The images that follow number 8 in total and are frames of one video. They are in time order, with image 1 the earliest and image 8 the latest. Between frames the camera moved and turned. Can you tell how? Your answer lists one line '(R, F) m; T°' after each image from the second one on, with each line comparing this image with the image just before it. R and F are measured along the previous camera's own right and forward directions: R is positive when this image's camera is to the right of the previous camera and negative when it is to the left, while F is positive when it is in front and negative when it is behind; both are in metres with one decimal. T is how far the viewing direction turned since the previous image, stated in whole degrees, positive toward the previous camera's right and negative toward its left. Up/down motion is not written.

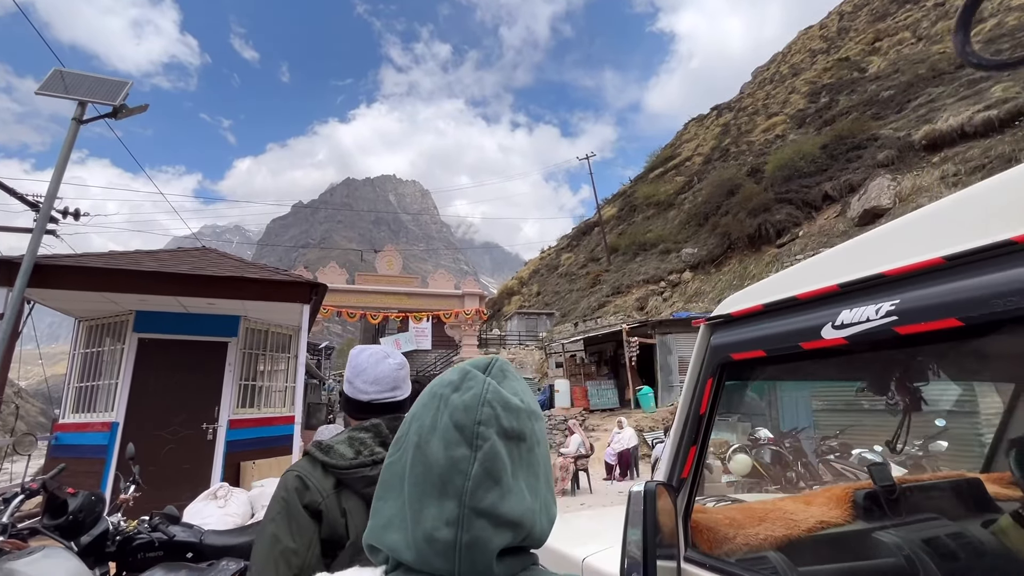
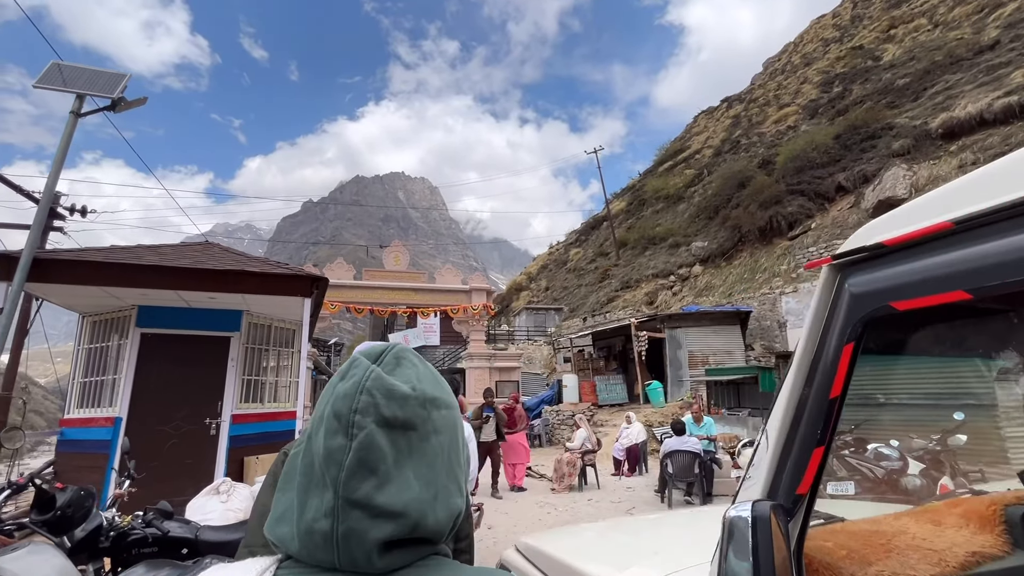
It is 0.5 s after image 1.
(+0.1, +0.1) m; -1°
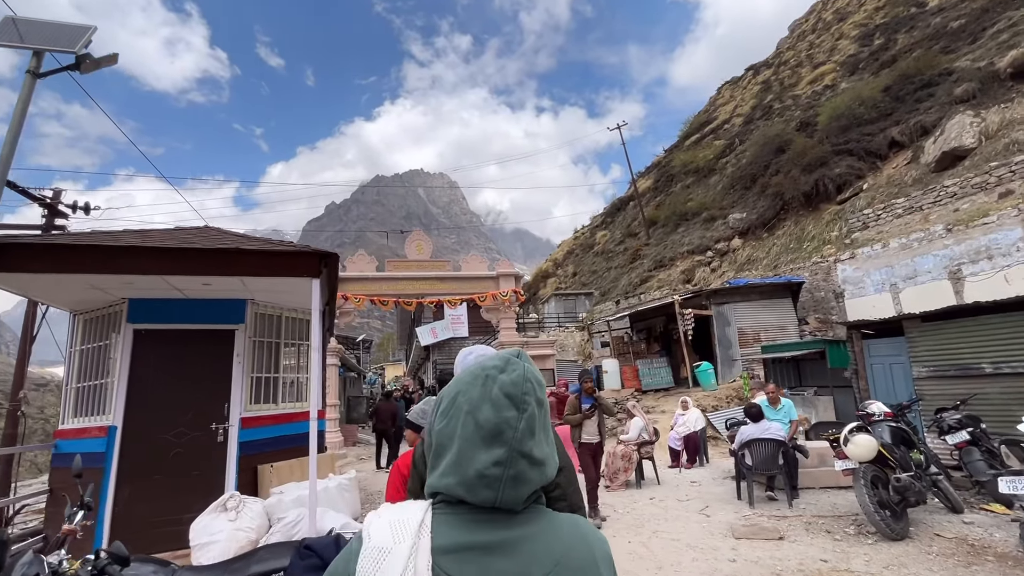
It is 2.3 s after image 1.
(-0.2, +0.9) m; -3°
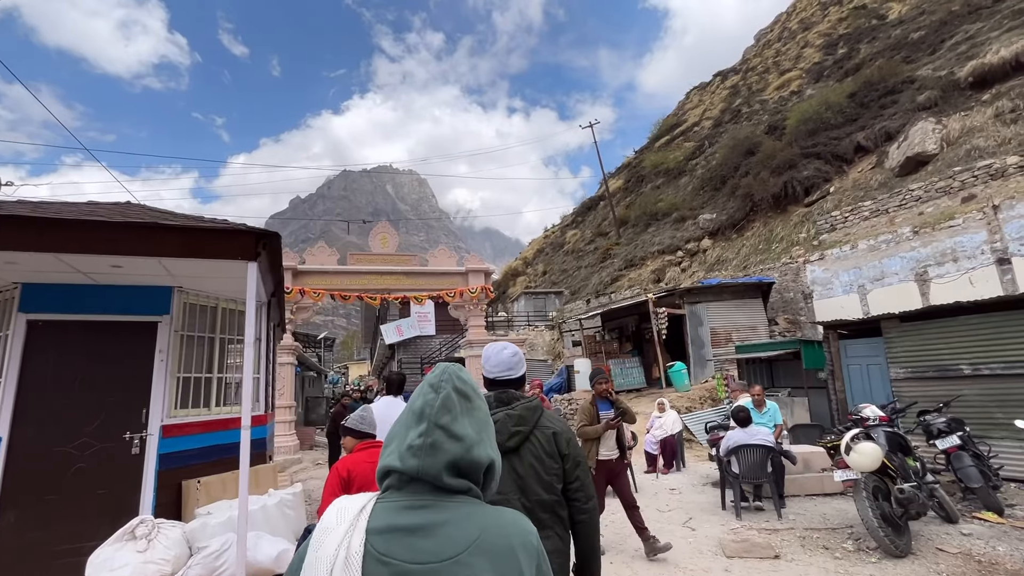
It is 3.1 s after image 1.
(0.0, +0.6) m; +4°
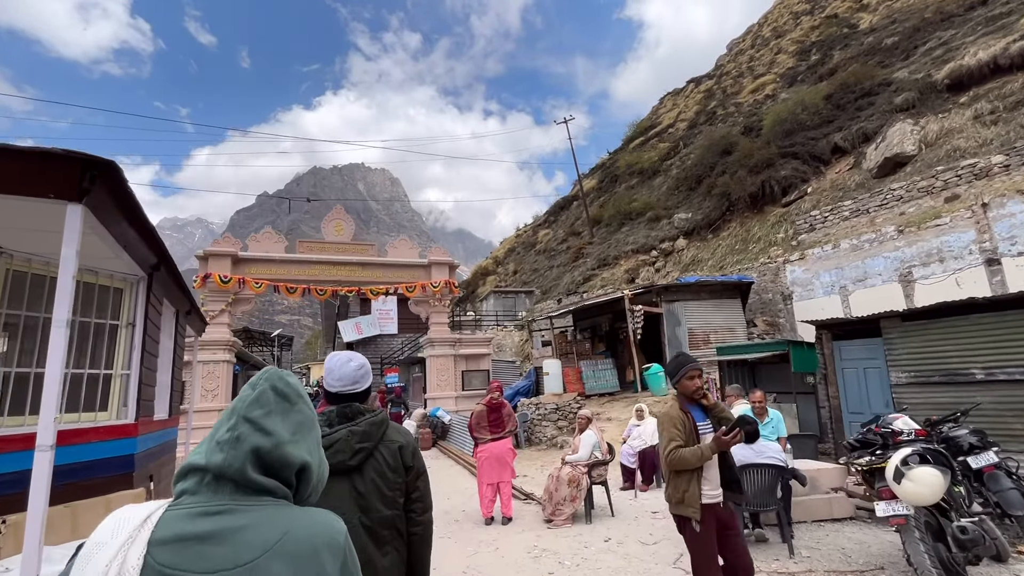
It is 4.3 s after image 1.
(+0.2, +1.2) m; +3°
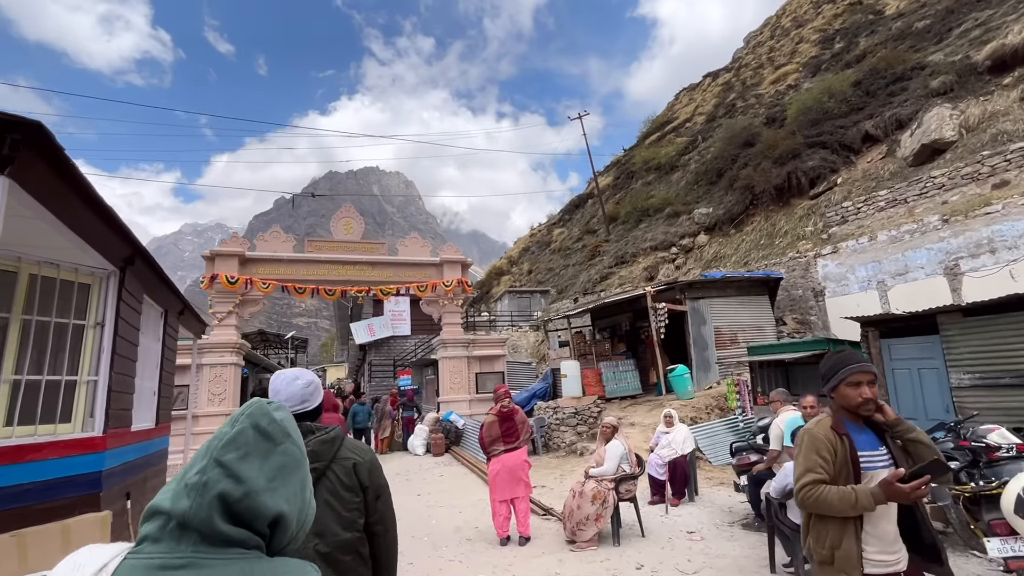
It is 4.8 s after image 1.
(0.0, +0.6) m; -2°
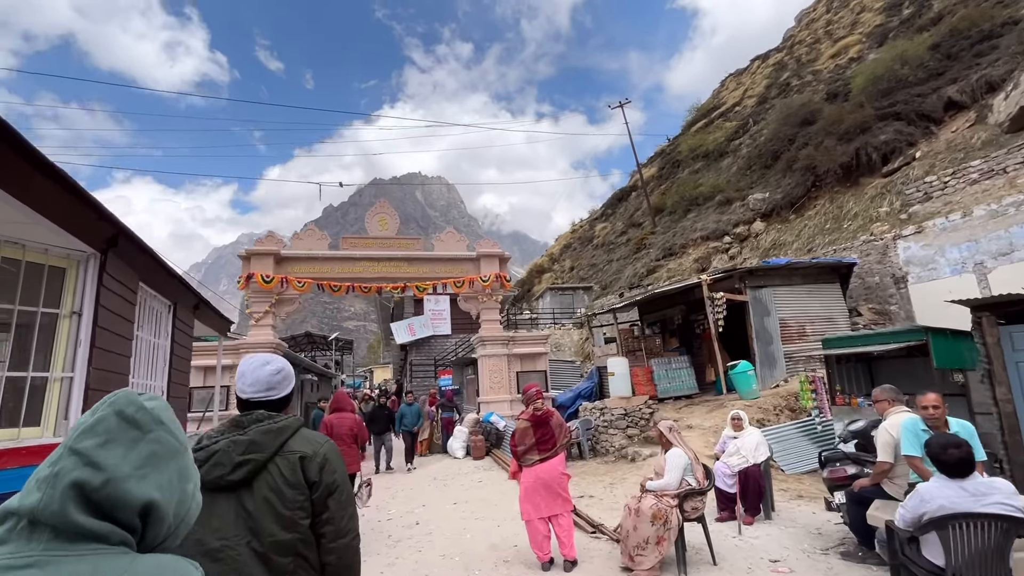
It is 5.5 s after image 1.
(0.0, +0.8) m; -5°
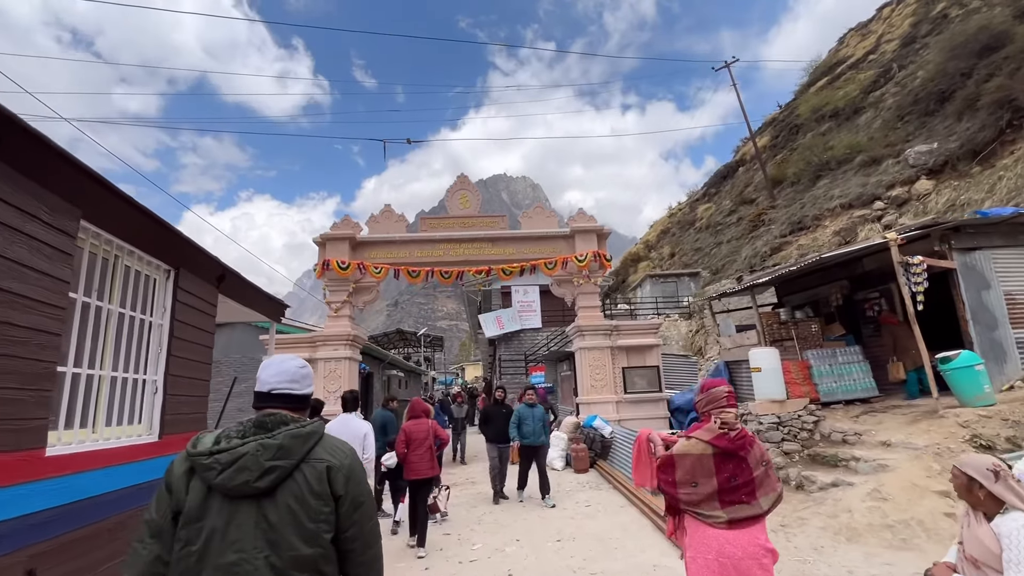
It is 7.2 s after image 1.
(-0.3, +1.9) m; -10°
